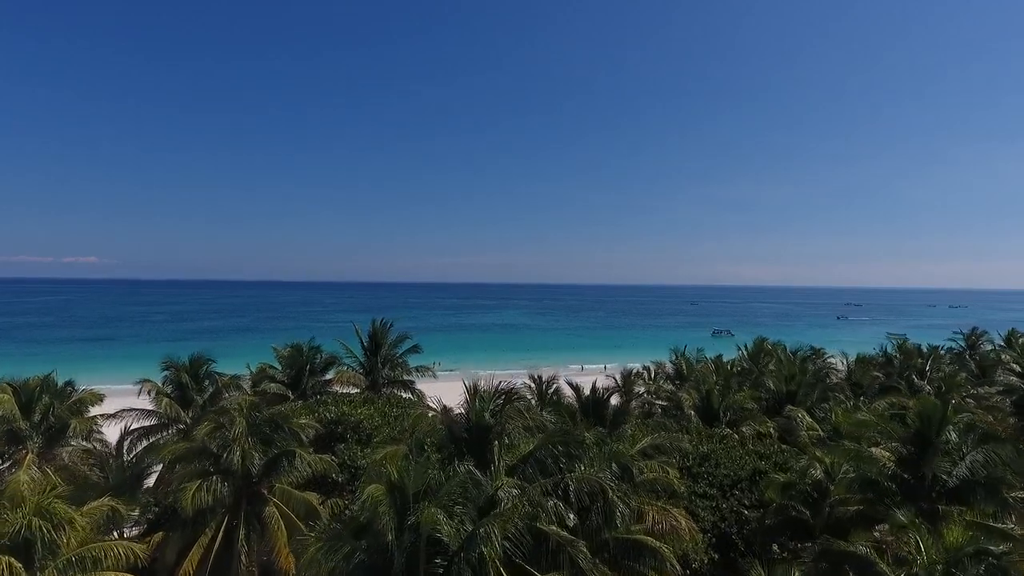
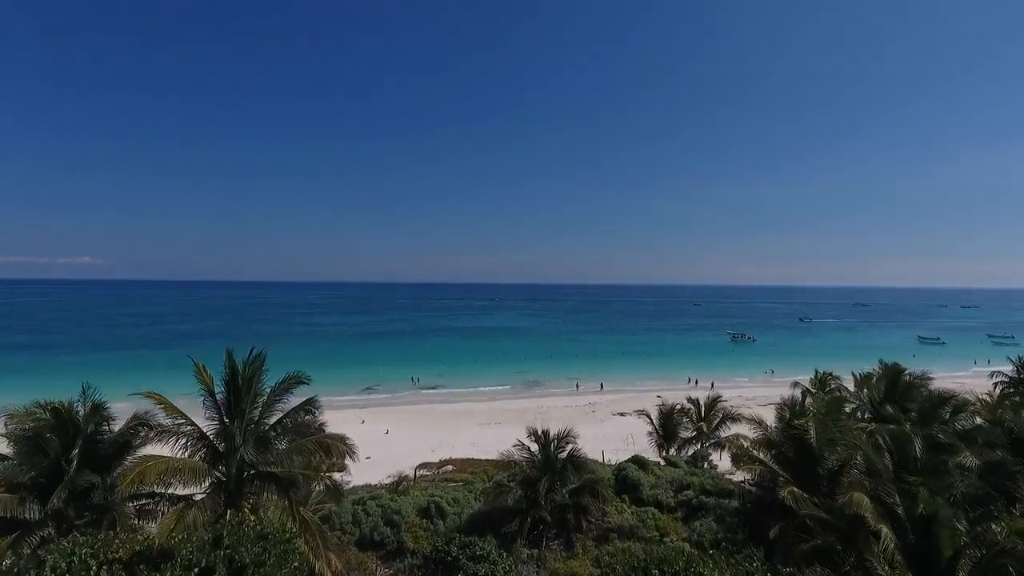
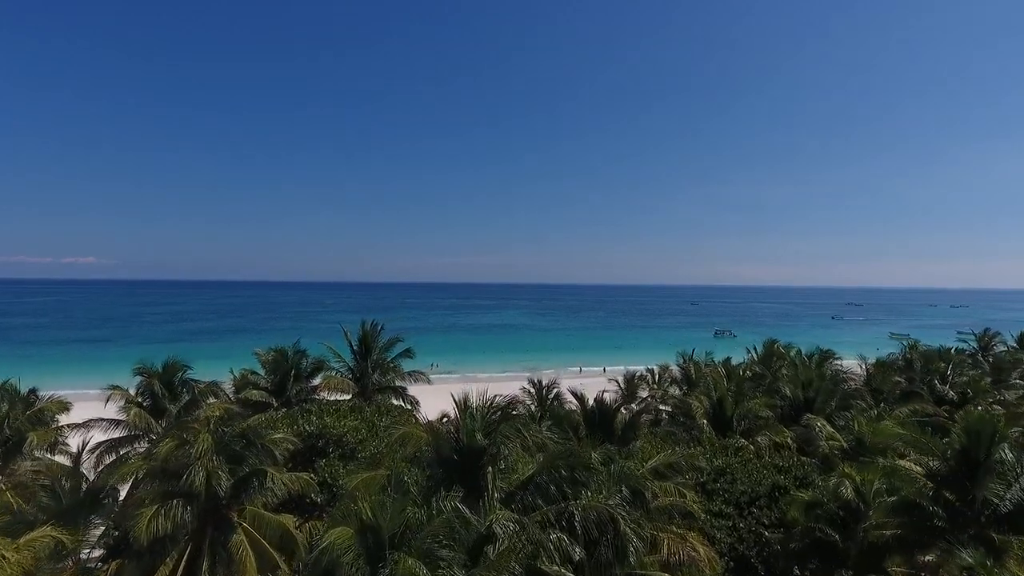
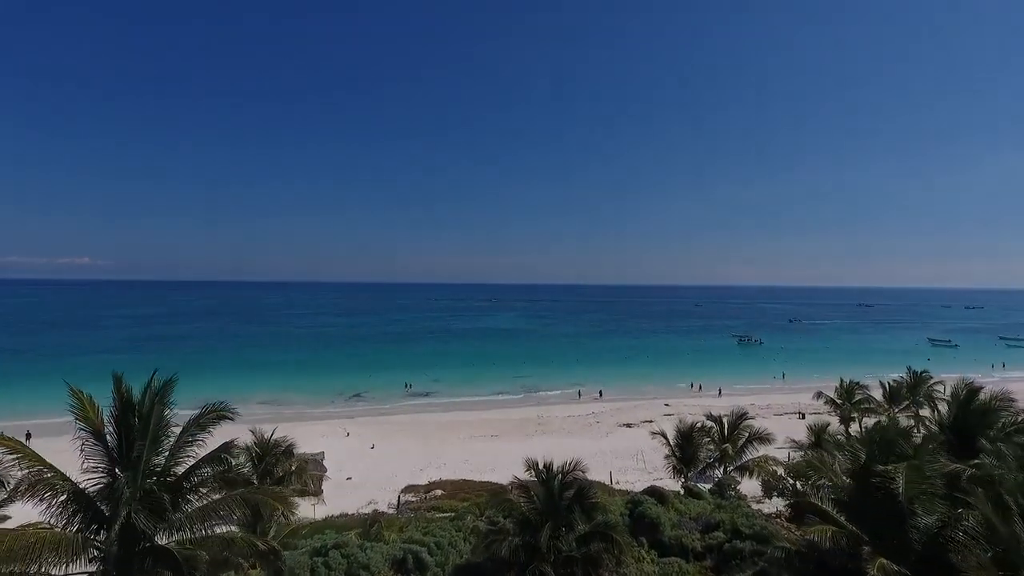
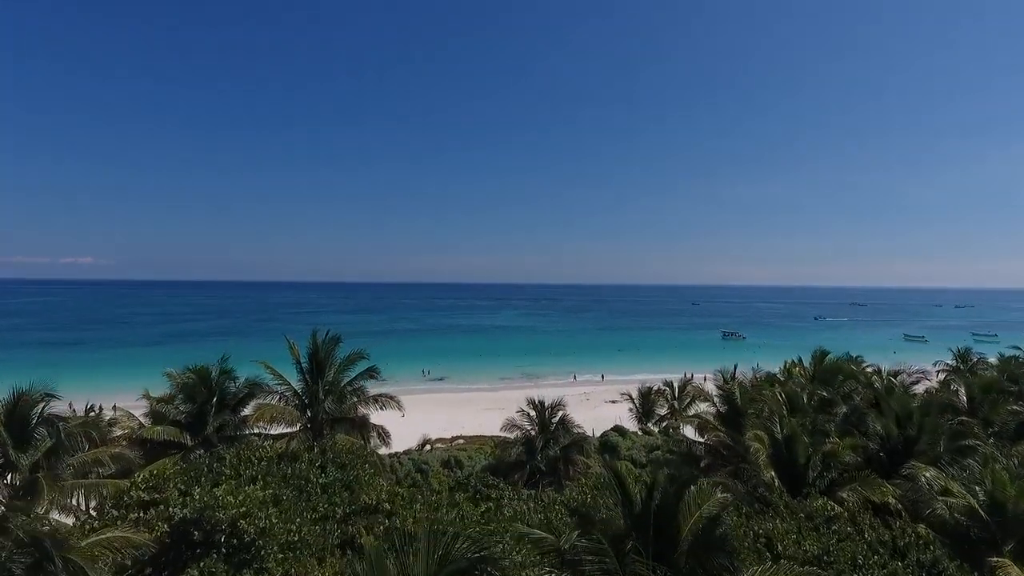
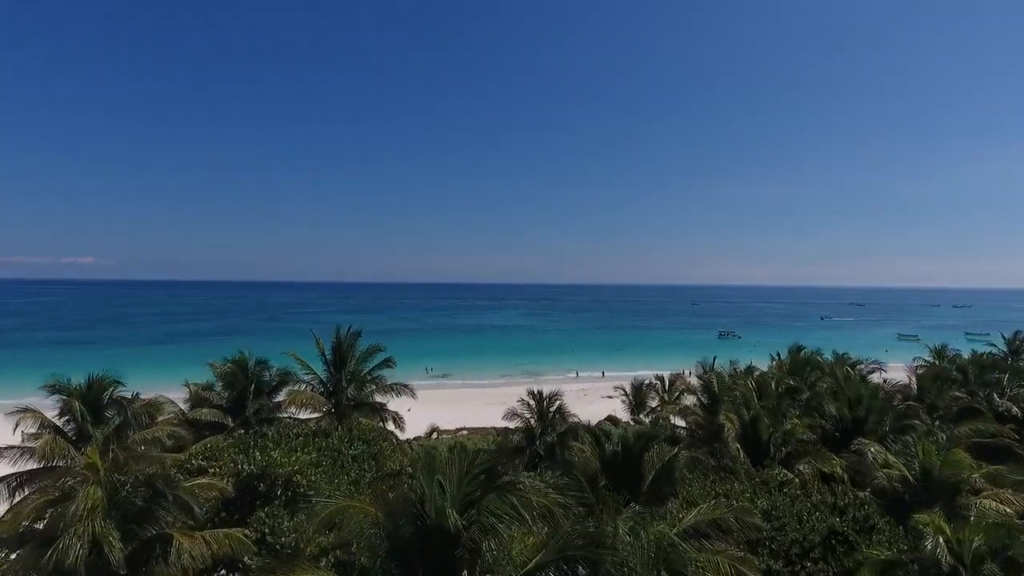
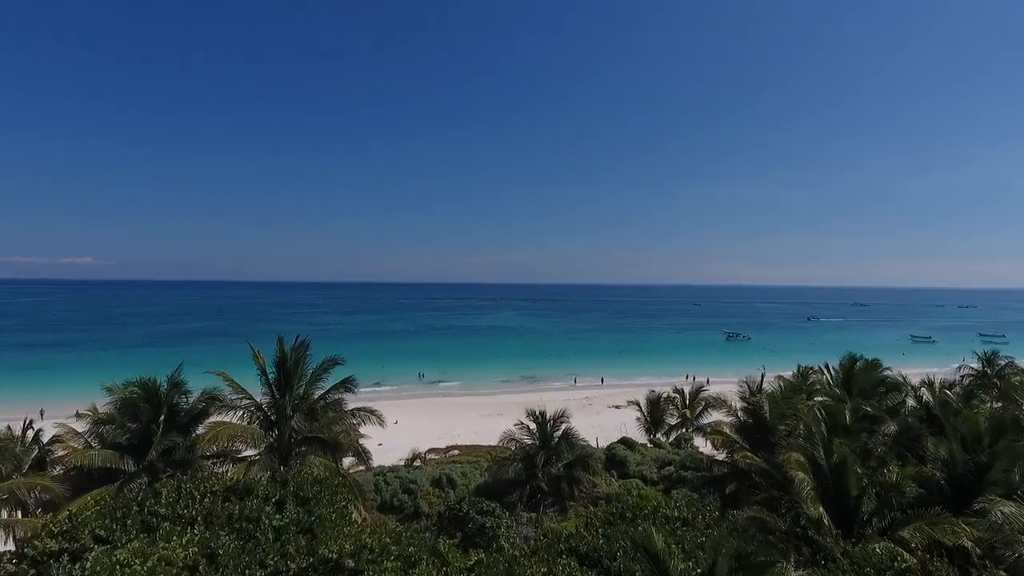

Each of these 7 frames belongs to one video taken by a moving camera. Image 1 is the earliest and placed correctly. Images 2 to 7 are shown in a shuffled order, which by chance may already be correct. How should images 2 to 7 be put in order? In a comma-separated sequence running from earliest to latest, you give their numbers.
3, 6, 5, 7, 2, 4
